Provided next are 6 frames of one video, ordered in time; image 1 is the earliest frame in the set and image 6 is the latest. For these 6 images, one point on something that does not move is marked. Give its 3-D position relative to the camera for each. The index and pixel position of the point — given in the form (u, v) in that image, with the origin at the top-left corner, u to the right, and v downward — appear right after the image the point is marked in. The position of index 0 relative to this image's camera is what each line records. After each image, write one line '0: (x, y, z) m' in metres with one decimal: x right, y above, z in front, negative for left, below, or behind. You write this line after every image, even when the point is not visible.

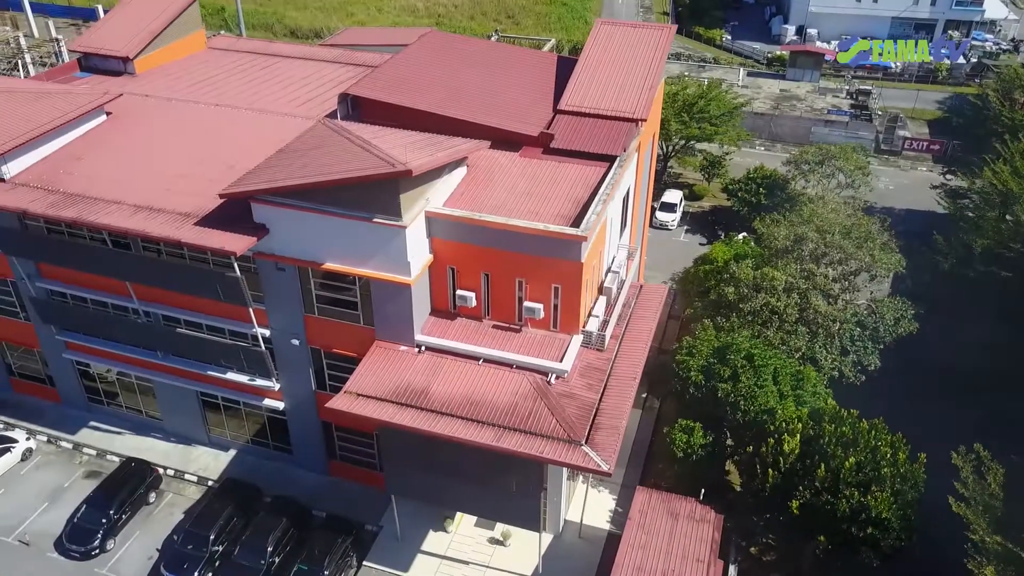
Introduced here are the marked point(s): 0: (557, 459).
0: (+1.1, -4.1, +19.9) m
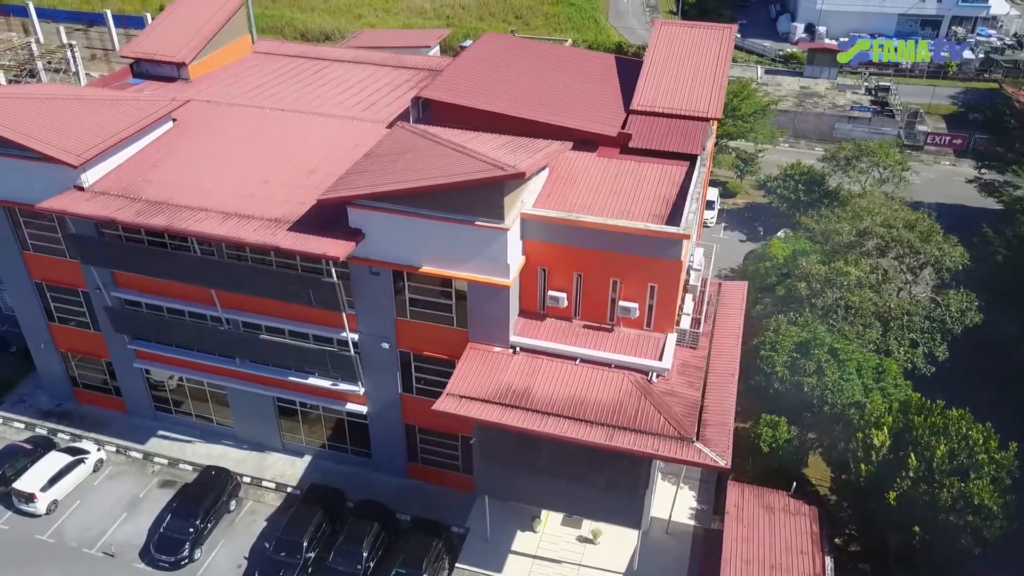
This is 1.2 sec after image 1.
0: (+3.9, -4.1, +20.1) m
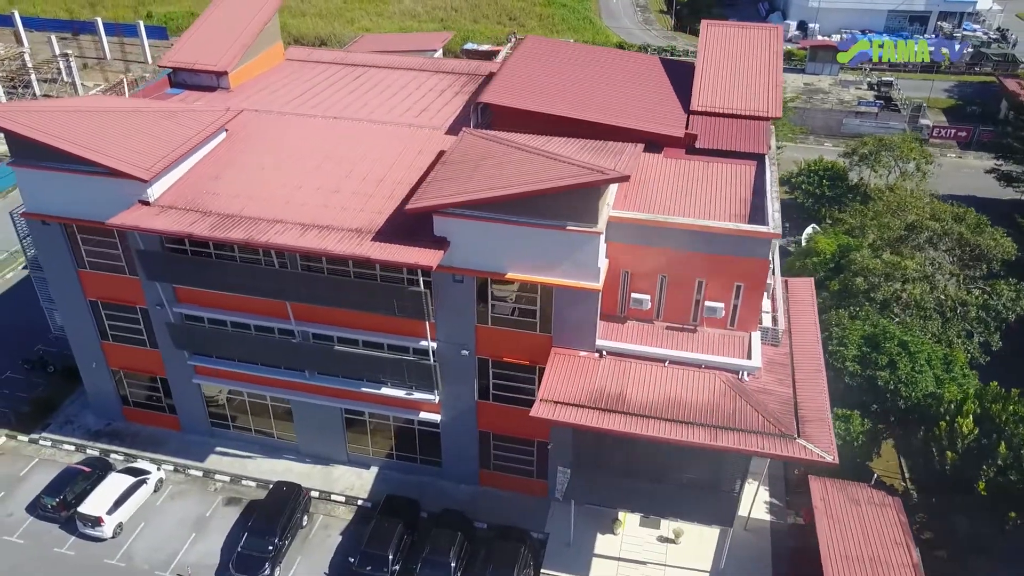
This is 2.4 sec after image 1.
0: (+6.5, -4.0, +20.3) m
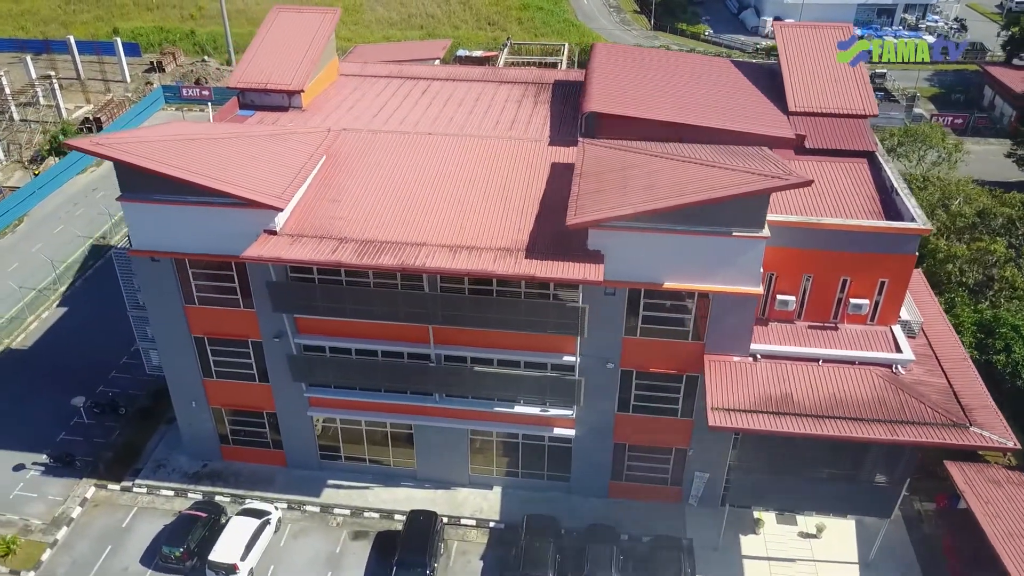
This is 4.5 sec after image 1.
0: (+11.2, -3.9, +20.9) m
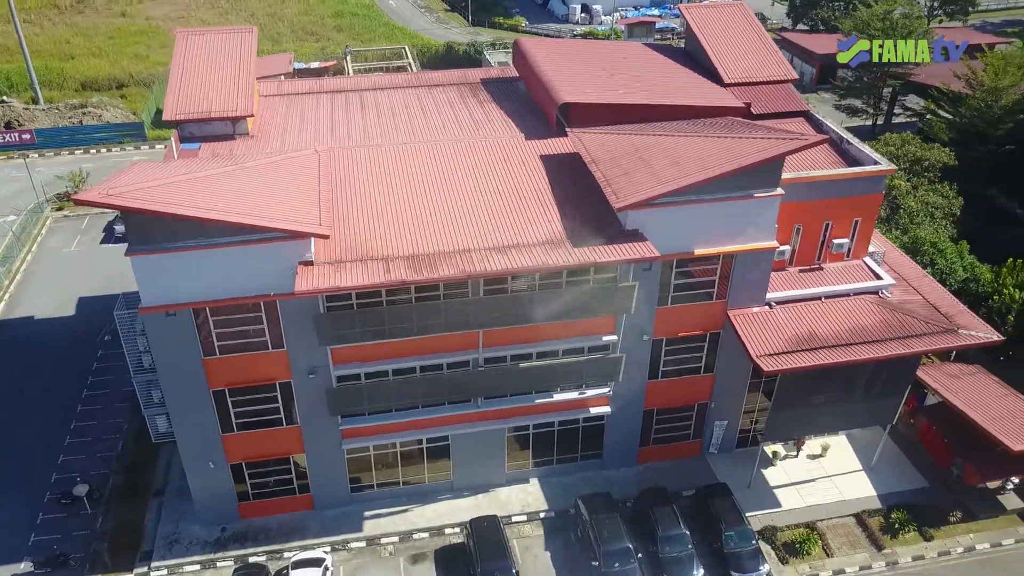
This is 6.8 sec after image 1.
0: (+13.2, -1.7, +24.6) m
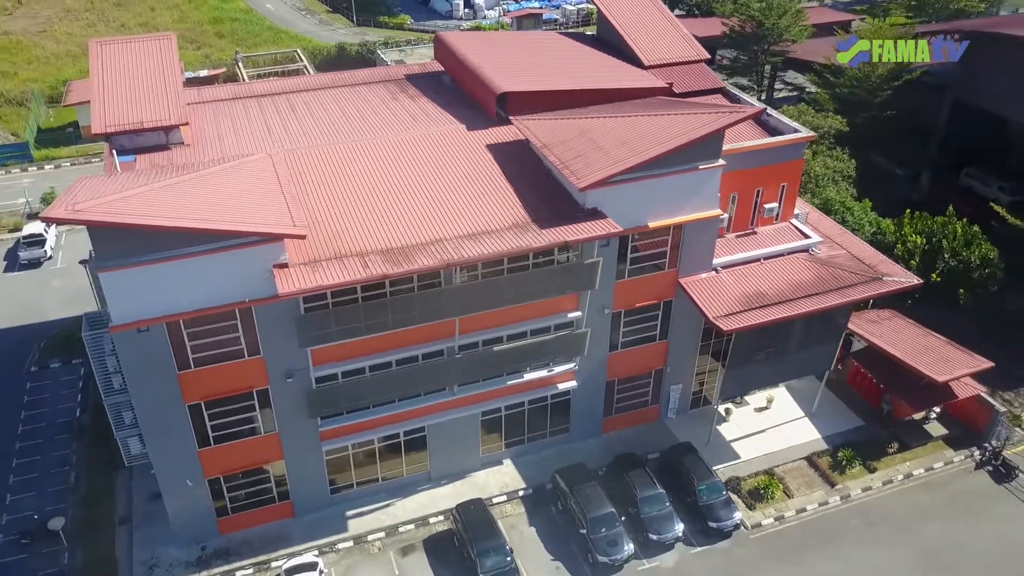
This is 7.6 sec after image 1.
0: (+12.2, -0.1, +27.1) m
